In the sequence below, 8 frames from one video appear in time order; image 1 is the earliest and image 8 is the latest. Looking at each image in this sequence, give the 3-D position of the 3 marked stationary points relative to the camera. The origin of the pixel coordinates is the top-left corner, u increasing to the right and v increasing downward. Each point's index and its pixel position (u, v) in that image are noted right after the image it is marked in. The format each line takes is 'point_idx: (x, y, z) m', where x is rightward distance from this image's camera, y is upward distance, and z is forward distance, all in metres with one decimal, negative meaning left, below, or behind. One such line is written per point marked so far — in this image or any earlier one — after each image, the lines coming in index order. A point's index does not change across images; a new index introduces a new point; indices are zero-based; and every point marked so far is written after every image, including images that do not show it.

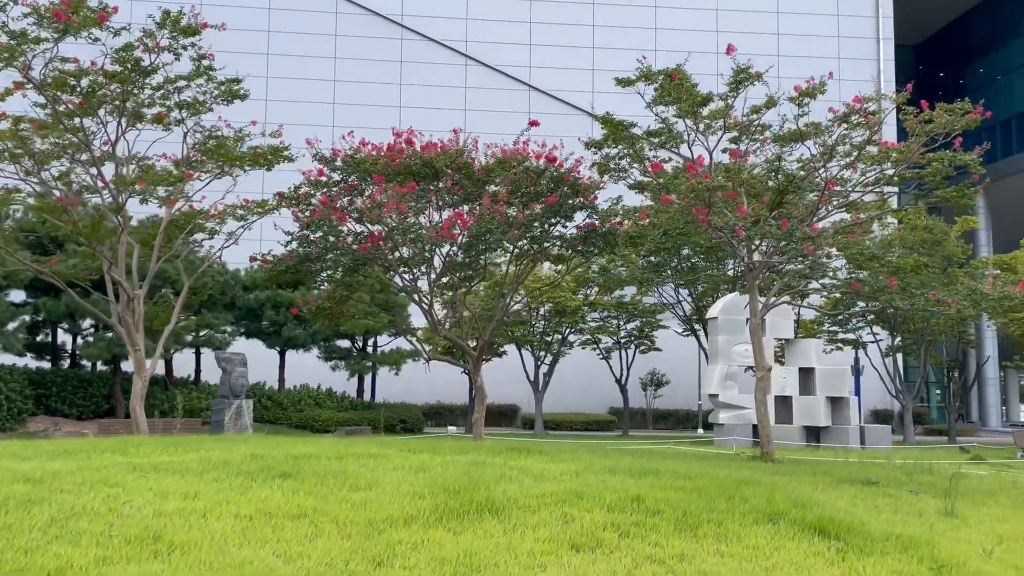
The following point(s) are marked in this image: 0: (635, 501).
0: (+1.1, -1.9, +7.2) m
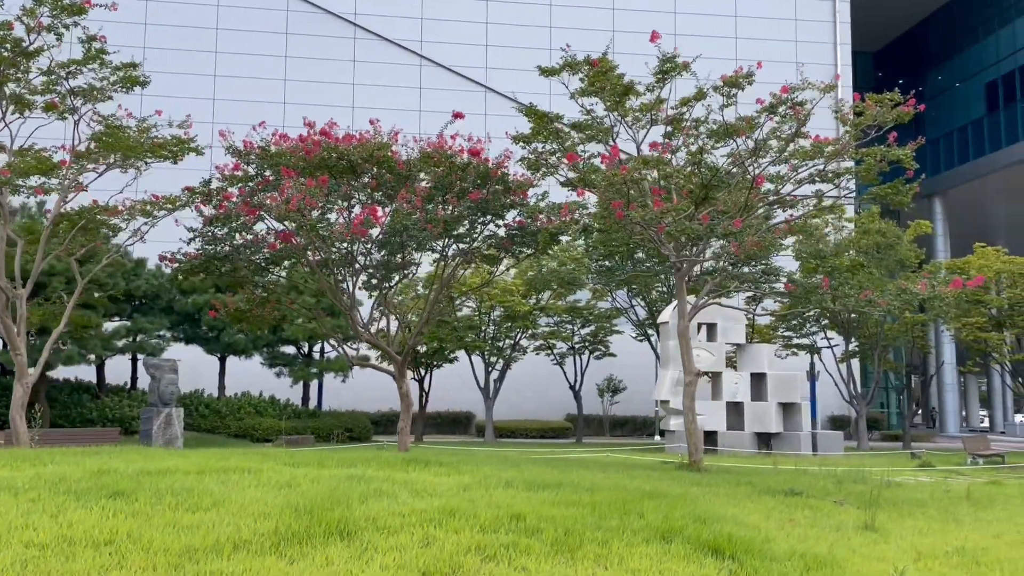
0: (0.0, -1.9, +6.4) m
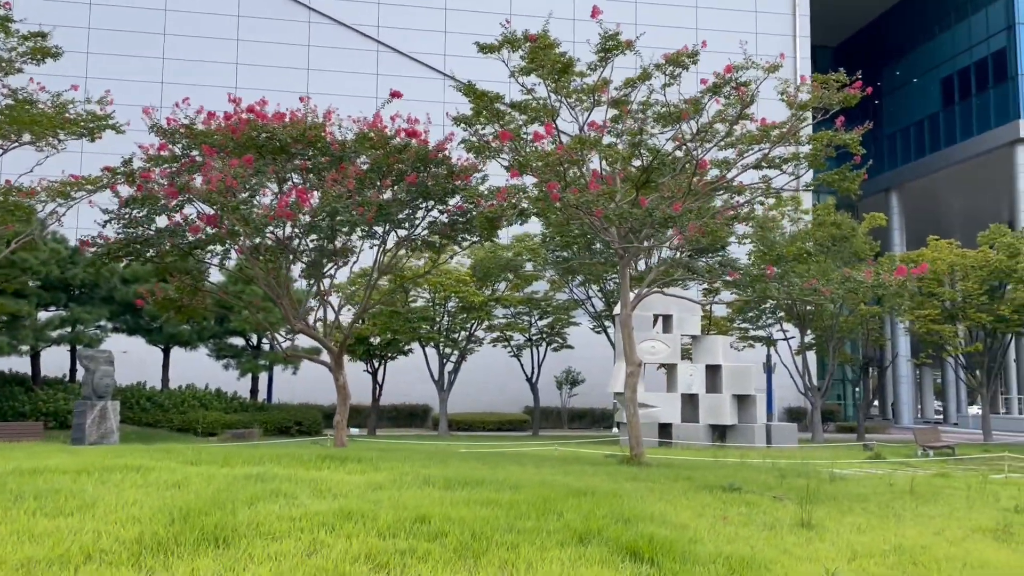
0: (-0.7, -1.7, +5.9) m
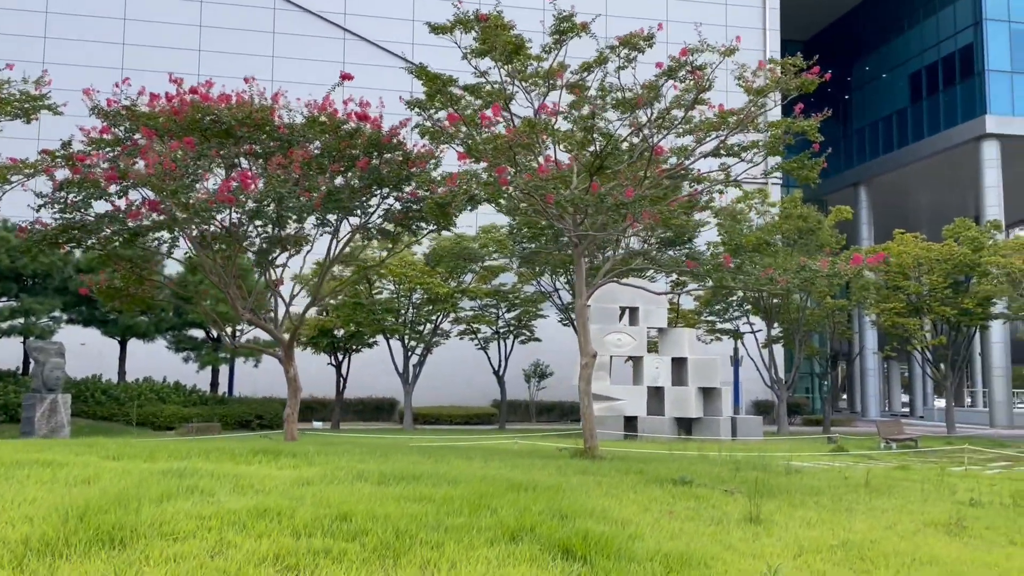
0: (-1.2, -1.6, +5.6) m
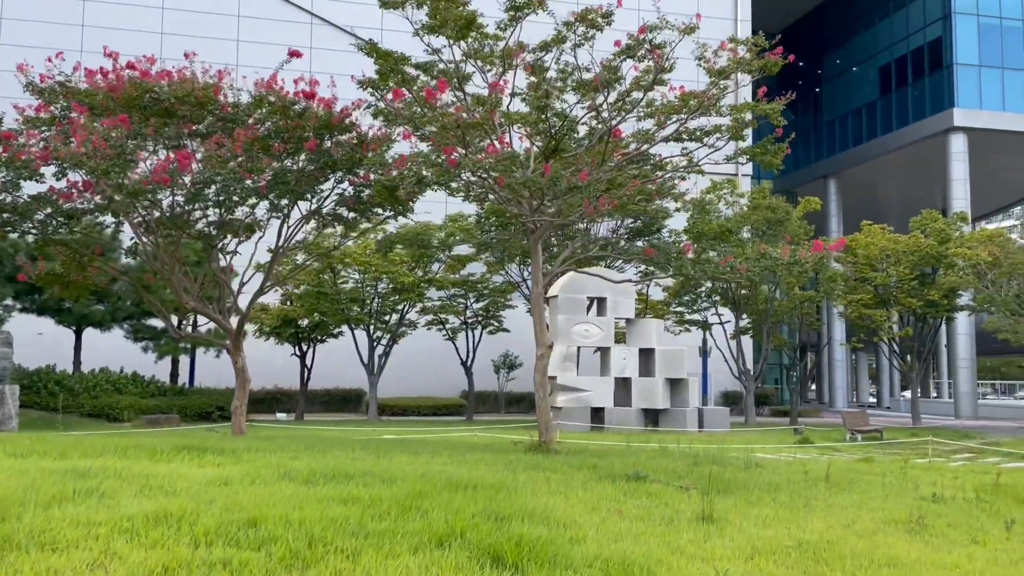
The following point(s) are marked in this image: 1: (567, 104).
0: (-1.7, -1.5, +5.1) m
1: (+0.8, +2.7, +11.6) m
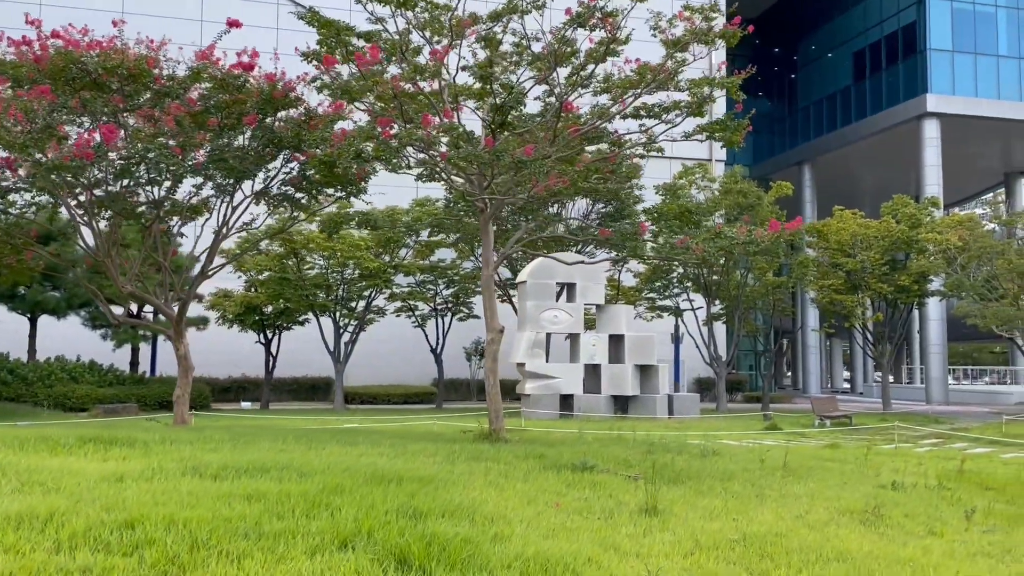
0: (-2.2, -1.4, +4.6) m
1: (+0.1, +3.0, +11.1) m
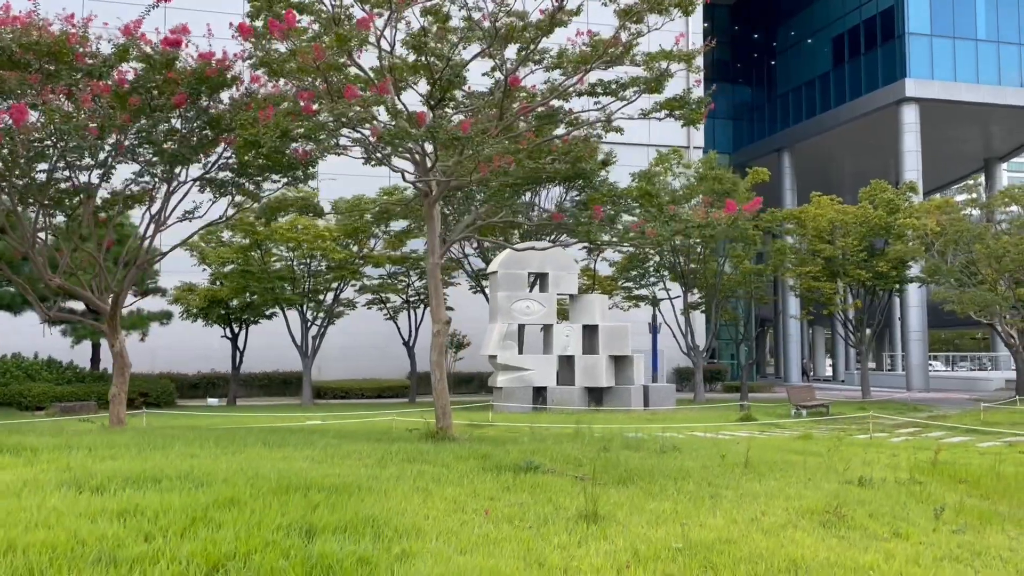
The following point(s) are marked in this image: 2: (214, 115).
0: (-2.8, -1.3, +3.9) m
1: (-0.6, +3.1, +10.5) m
2: (-4.2, +2.5, +11.3) m
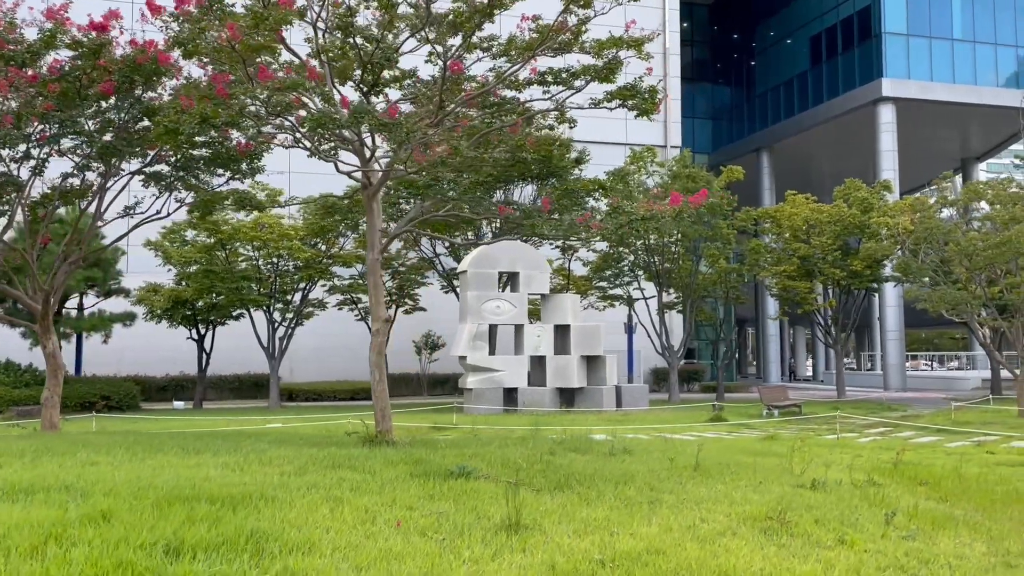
0: (-3.4, -1.3, +3.4) m
1: (-1.3, +3.2, +10.0) m
2: (-4.9, +2.5, +10.8) m
